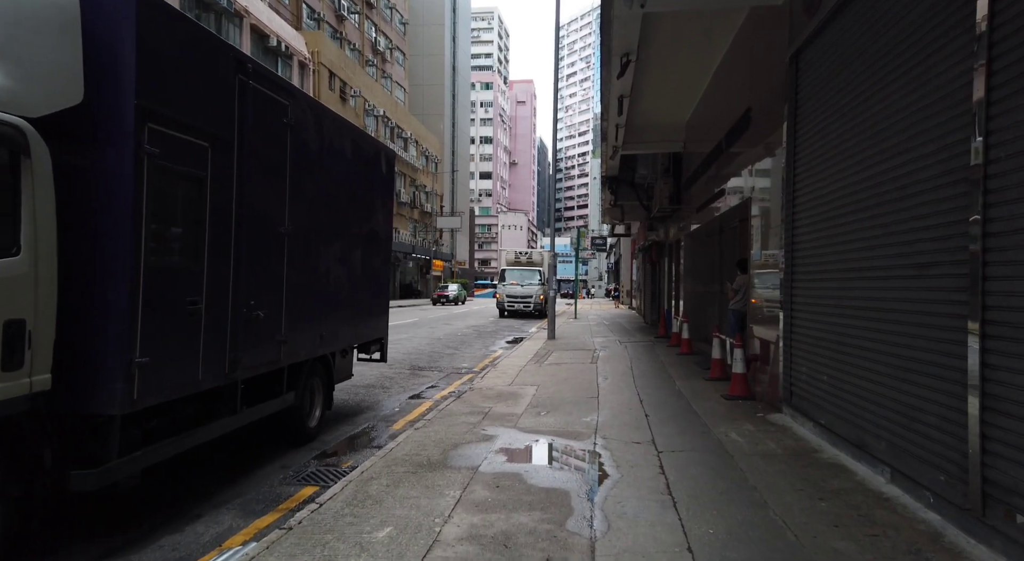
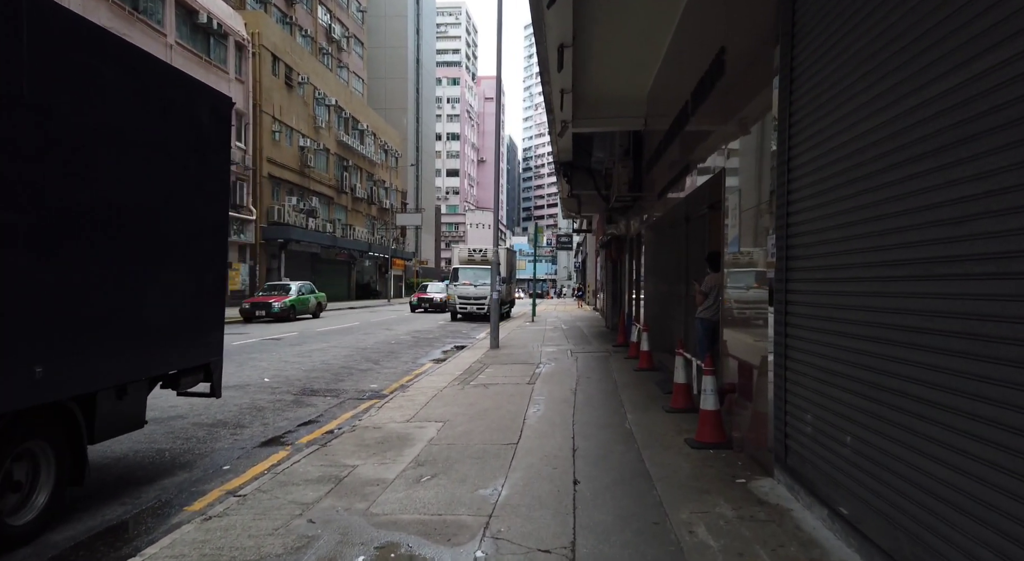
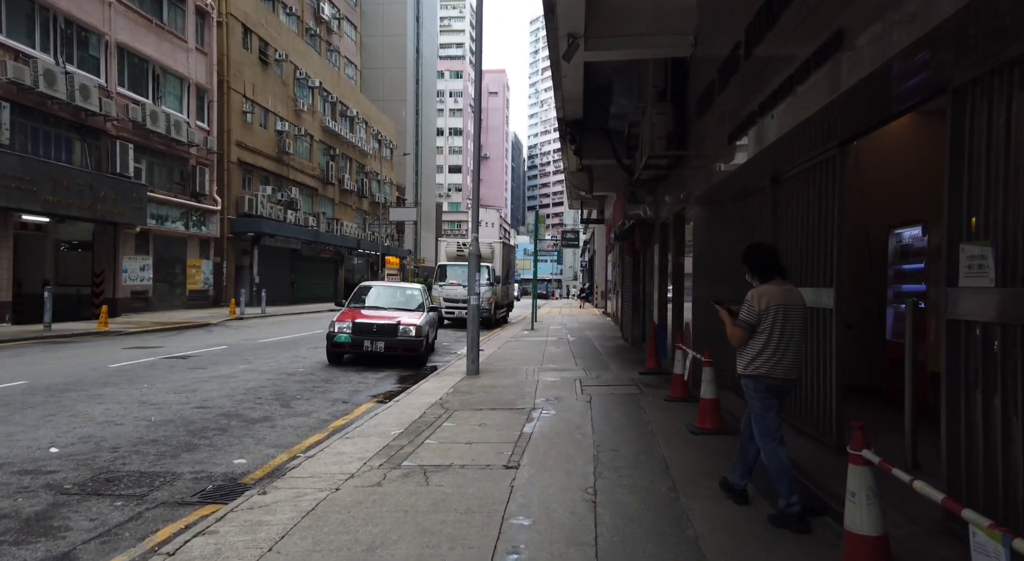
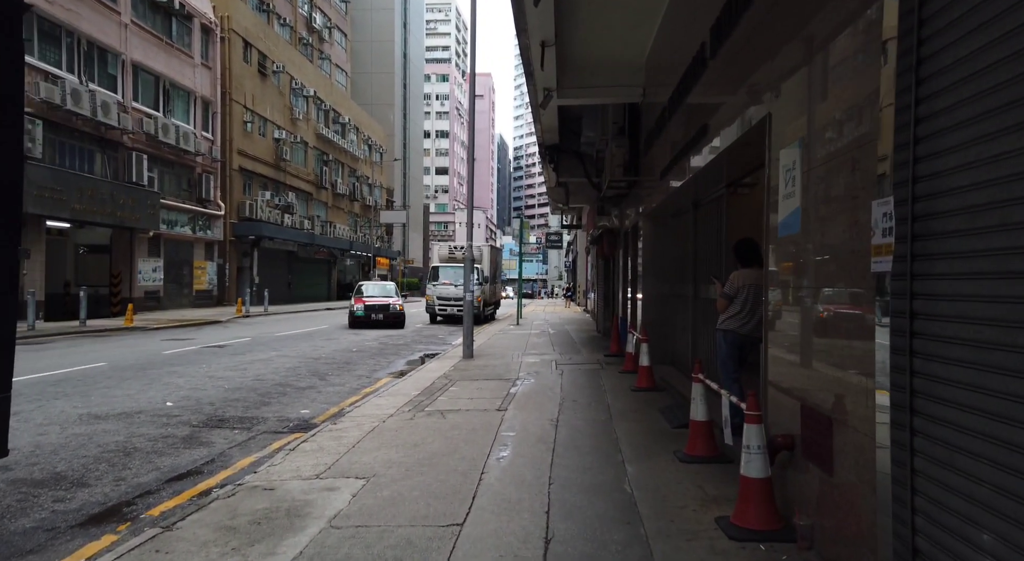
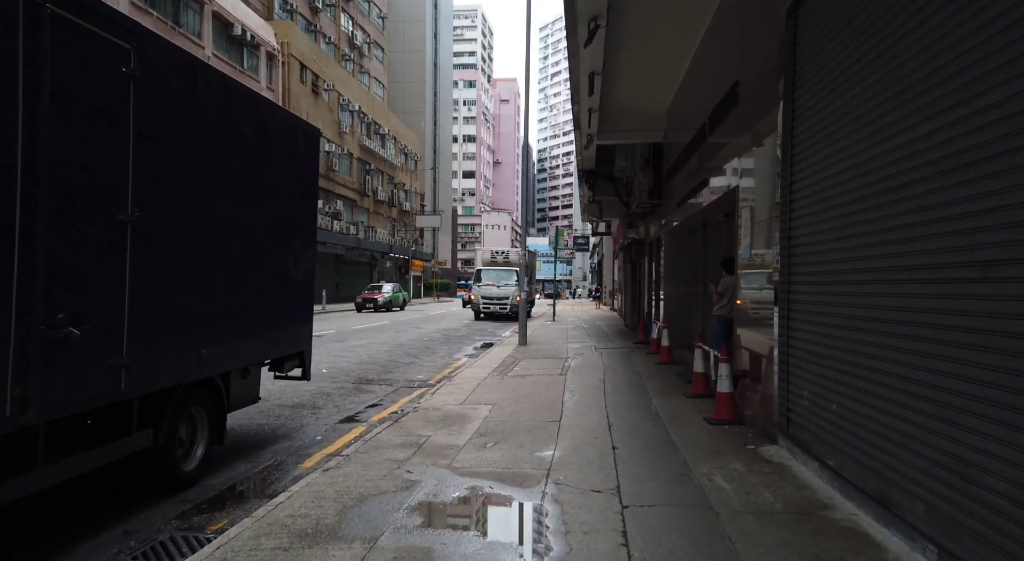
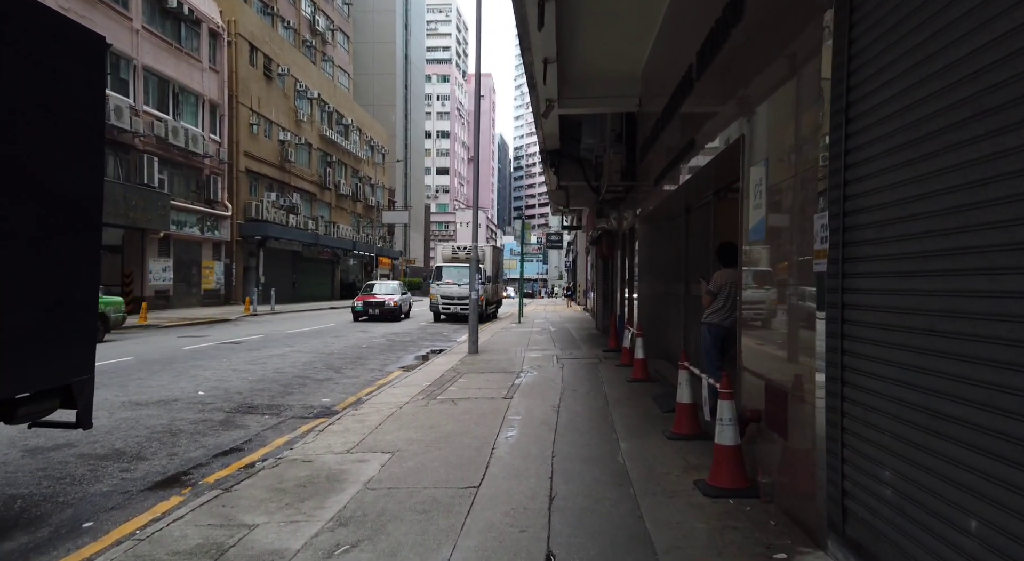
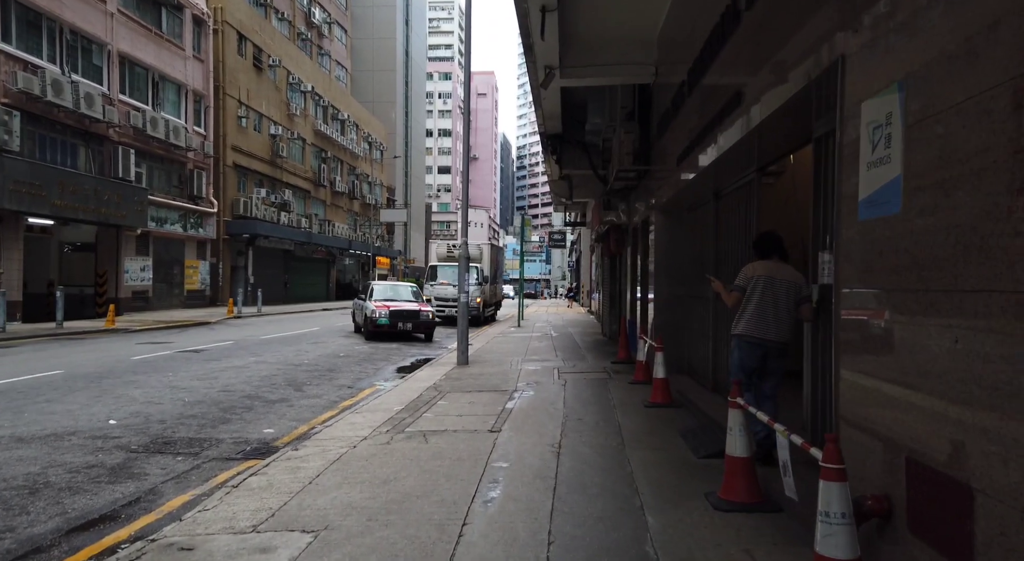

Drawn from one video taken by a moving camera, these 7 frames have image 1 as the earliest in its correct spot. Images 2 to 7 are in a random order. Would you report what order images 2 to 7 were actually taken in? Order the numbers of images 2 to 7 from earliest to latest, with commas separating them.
5, 2, 6, 4, 7, 3
